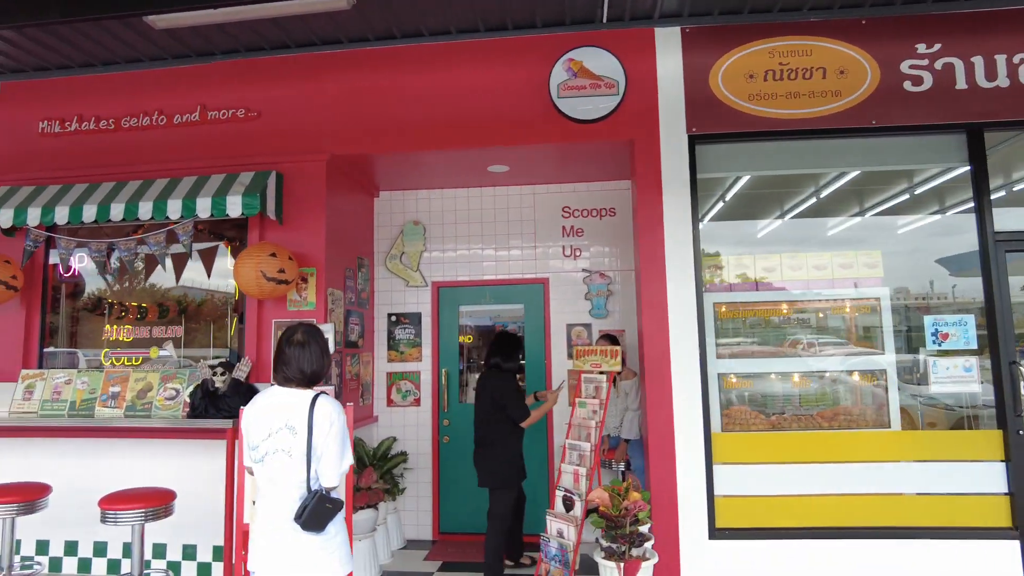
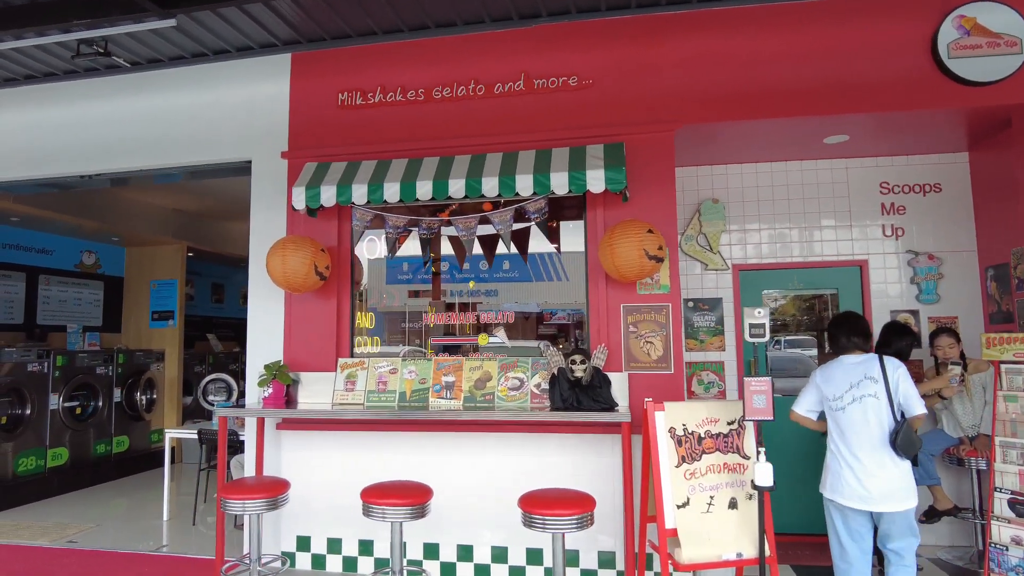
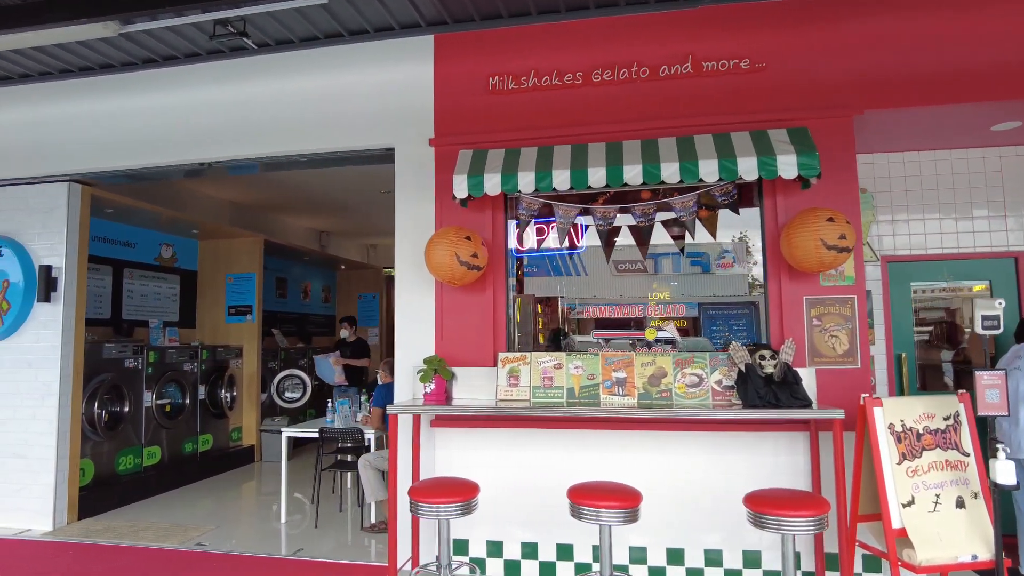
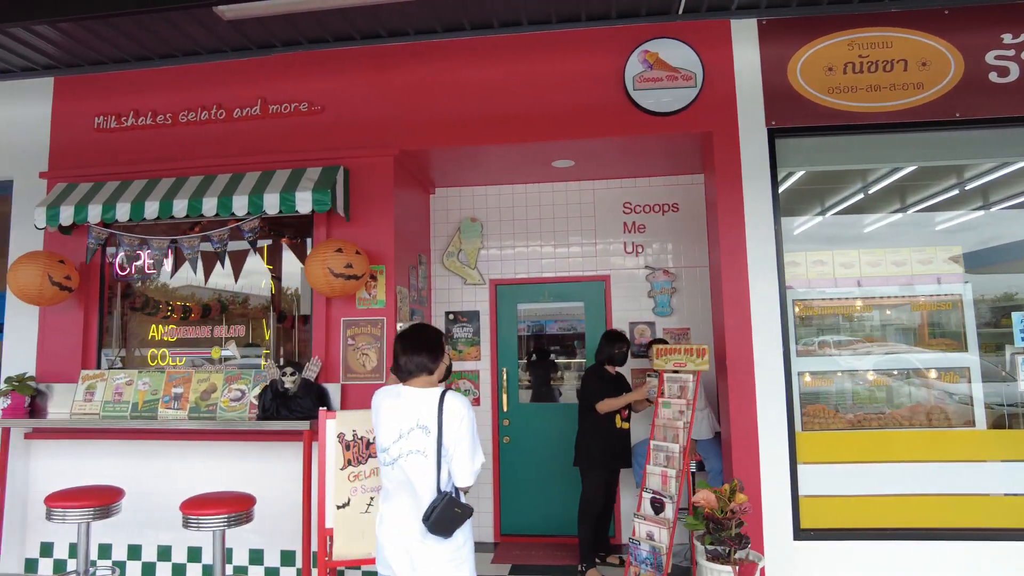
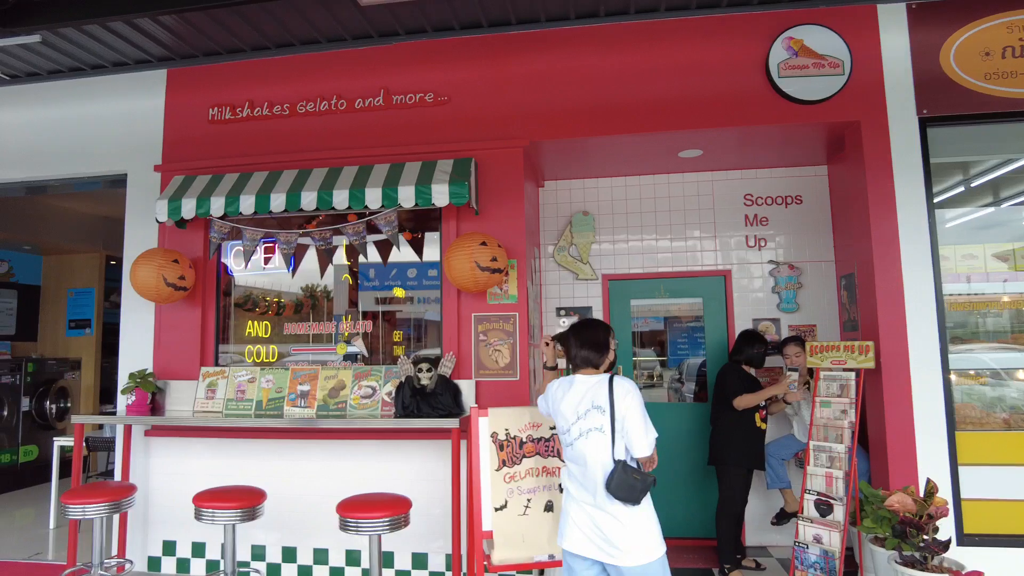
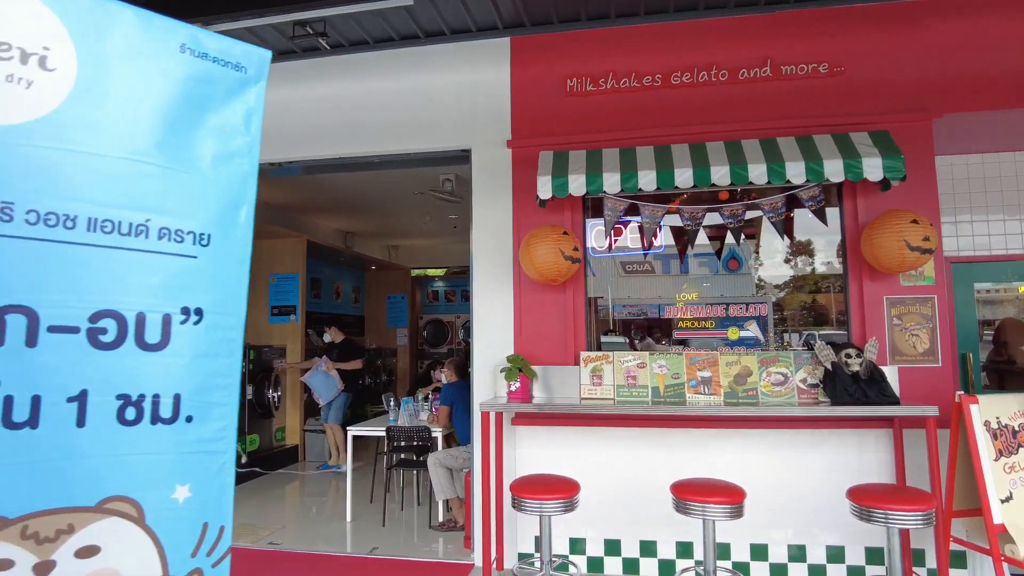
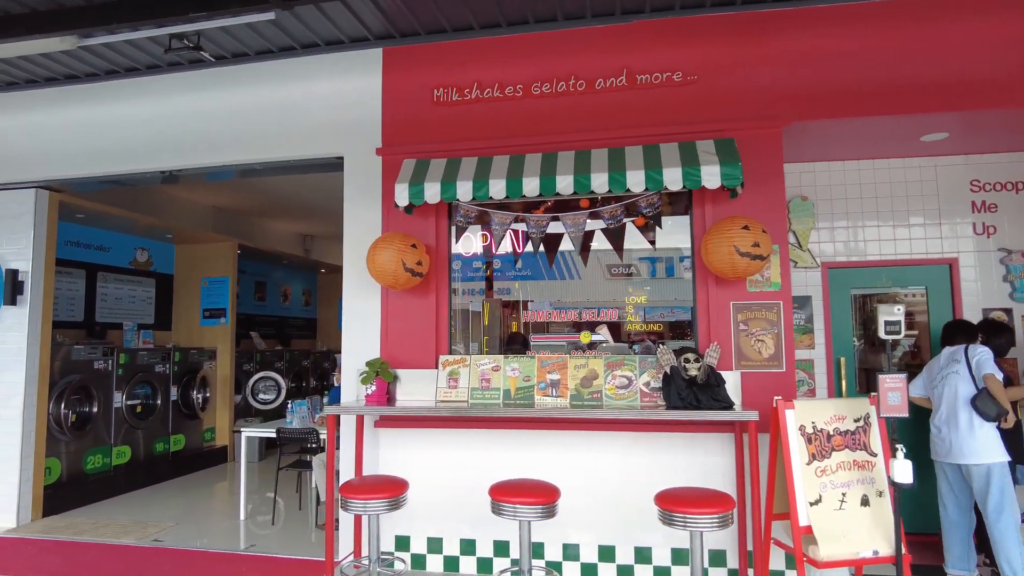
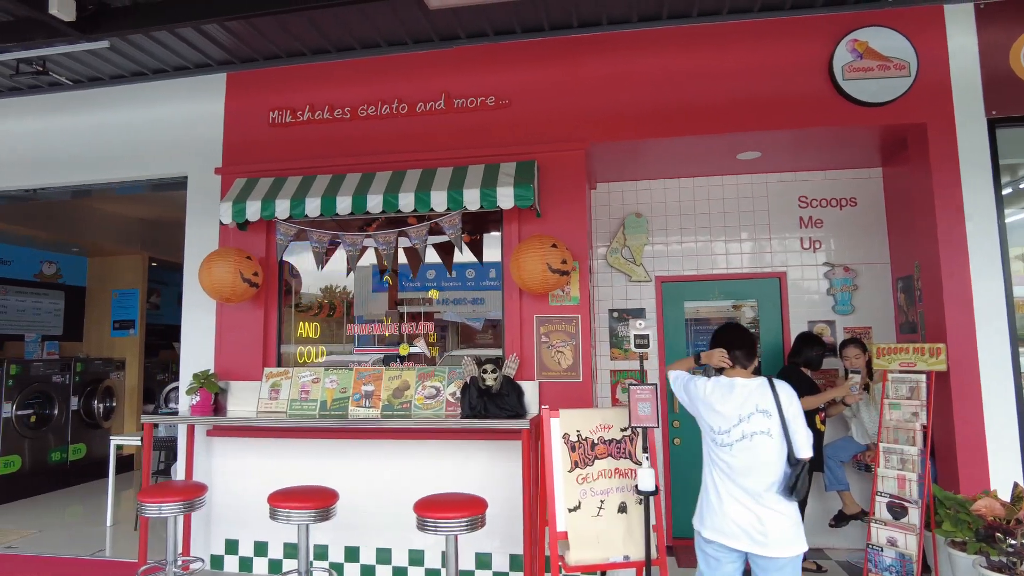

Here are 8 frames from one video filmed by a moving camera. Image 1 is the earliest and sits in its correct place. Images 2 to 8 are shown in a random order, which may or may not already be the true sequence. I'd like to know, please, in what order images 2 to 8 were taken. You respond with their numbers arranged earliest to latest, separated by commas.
4, 5, 8, 2, 7, 3, 6
